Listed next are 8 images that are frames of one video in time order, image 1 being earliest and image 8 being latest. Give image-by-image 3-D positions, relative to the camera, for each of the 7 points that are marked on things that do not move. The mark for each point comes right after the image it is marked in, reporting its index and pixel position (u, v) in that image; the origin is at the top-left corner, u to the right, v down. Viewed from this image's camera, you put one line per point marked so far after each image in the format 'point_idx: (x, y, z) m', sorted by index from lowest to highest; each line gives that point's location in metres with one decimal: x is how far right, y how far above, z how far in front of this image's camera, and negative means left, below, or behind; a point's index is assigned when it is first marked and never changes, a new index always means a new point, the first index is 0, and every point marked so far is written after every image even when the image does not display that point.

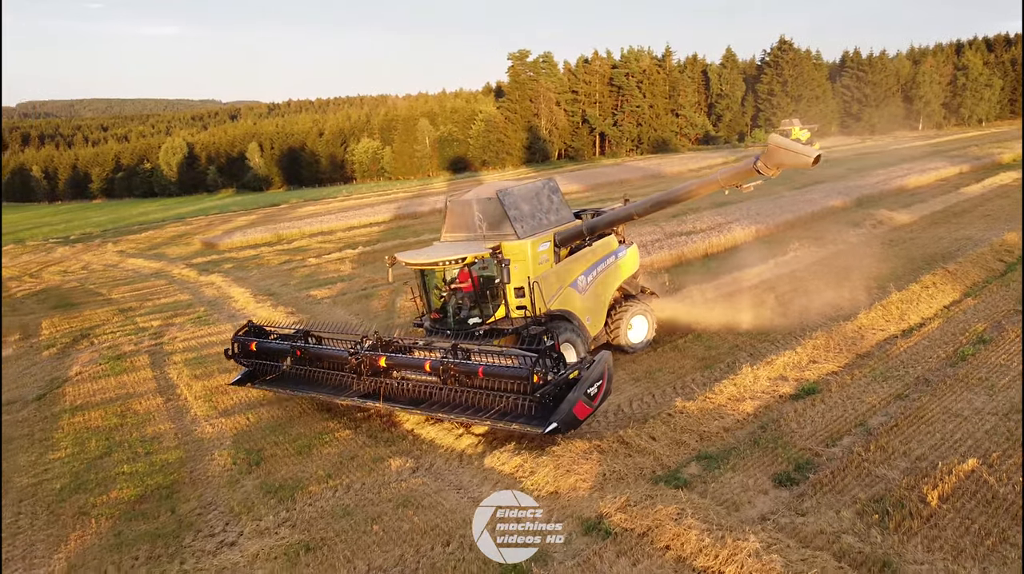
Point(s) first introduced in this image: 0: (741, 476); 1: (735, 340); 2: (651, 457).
0: (+1.7, -1.4, +6.0) m
1: (+2.7, -0.6, +9.7) m
2: (+1.1, -1.4, +6.5) m
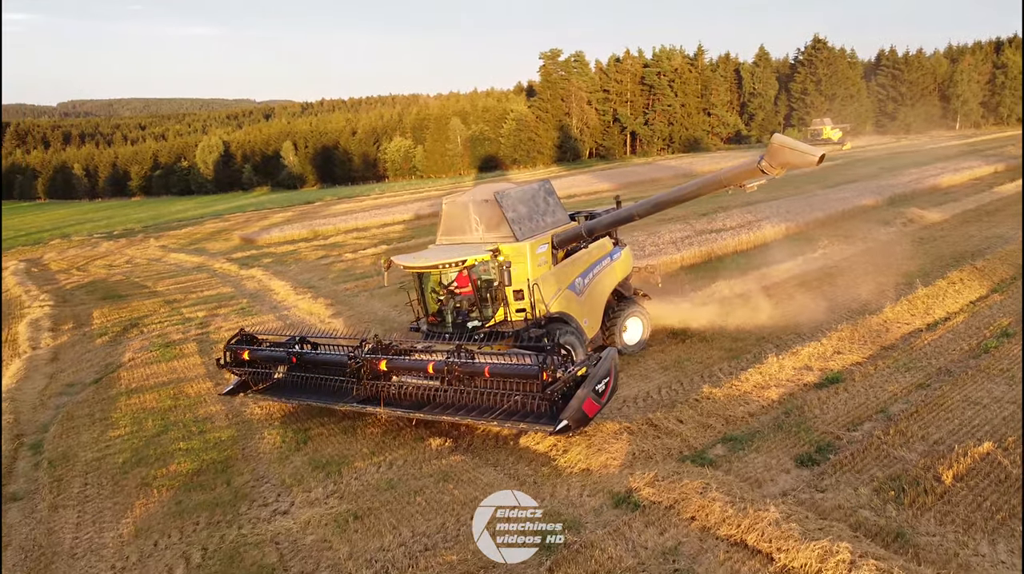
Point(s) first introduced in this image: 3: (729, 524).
0: (+2.0, -1.3, +6.4) m
1: (+3.1, -0.6, +10.0) m
2: (+1.4, -1.3, +6.9) m
3: (+1.4, -1.5, +5.2) m
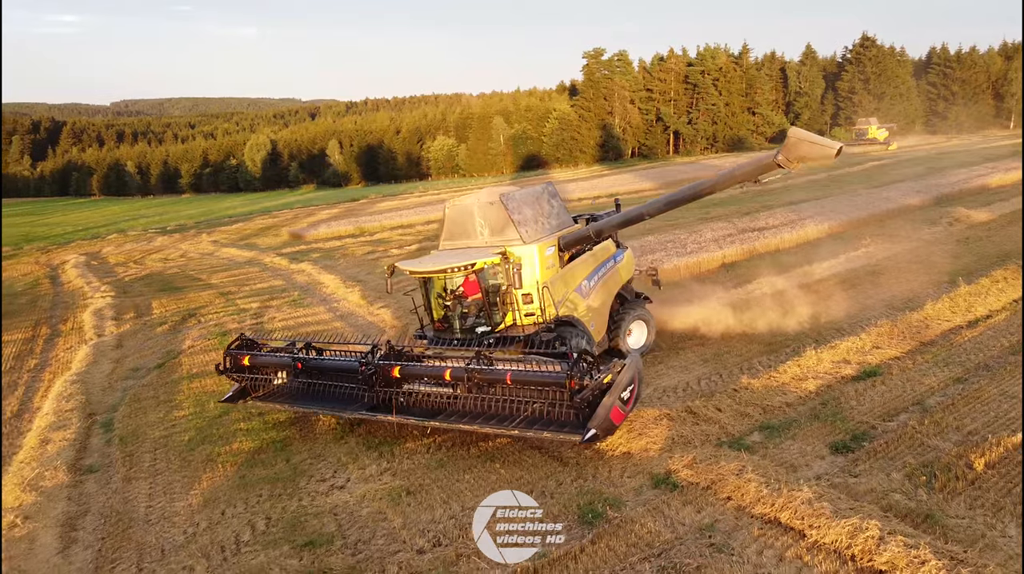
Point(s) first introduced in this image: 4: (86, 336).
0: (+2.3, -1.3, +6.6) m
1: (+3.6, -0.5, +10.2) m
2: (+1.8, -1.2, +7.1) m
3: (+1.7, -1.4, +5.5) m
4: (-7.6, -0.9, +14.7) m
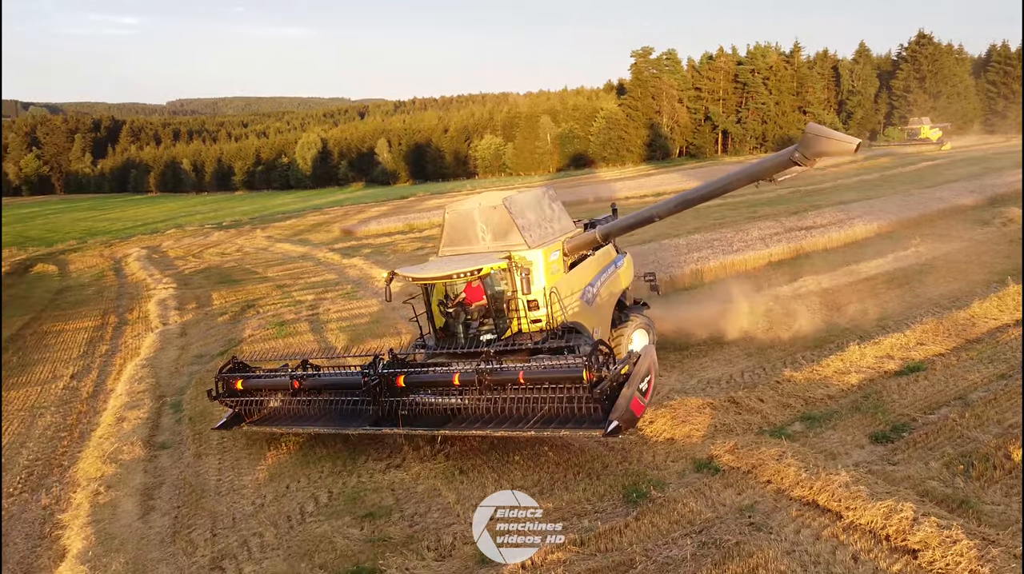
0: (+2.7, -1.2, +6.8) m
1: (+4.2, -0.5, +10.3) m
2: (+2.2, -1.1, +7.3) m
3: (+2.0, -1.4, +5.7) m
4: (-6.8, -0.7, +15.4) m
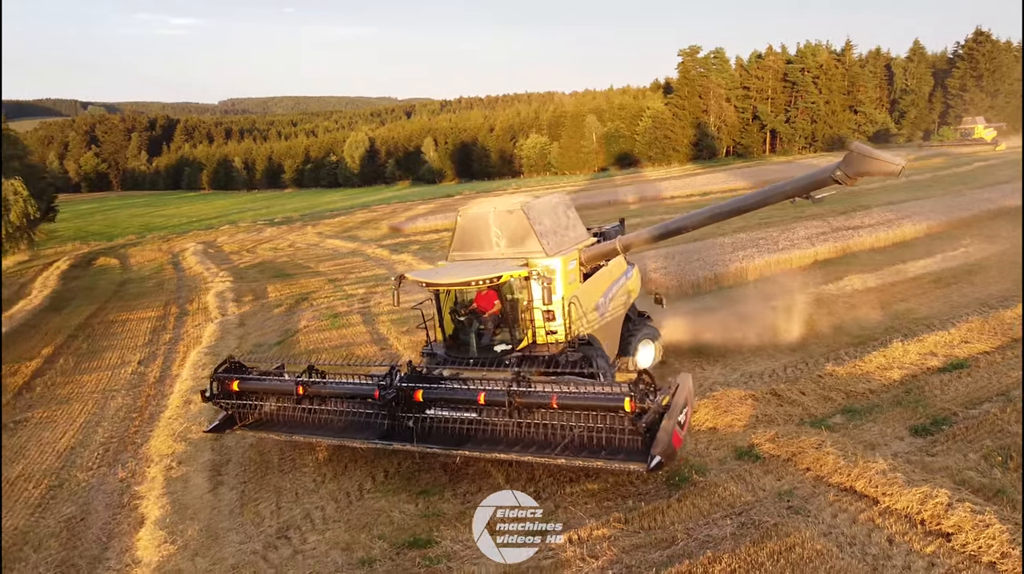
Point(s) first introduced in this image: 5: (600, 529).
0: (+3.1, -1.2, +6.9) m
1: (+4.8, -0.5, +10.4) m
2: (+2.6, -1.1, +7.5) m
3: (+2.4, -1.3, +5.9) m
4: (-5.9, -0.5, +16.0) m
5: (+0.6, -1.7, +5.6) m
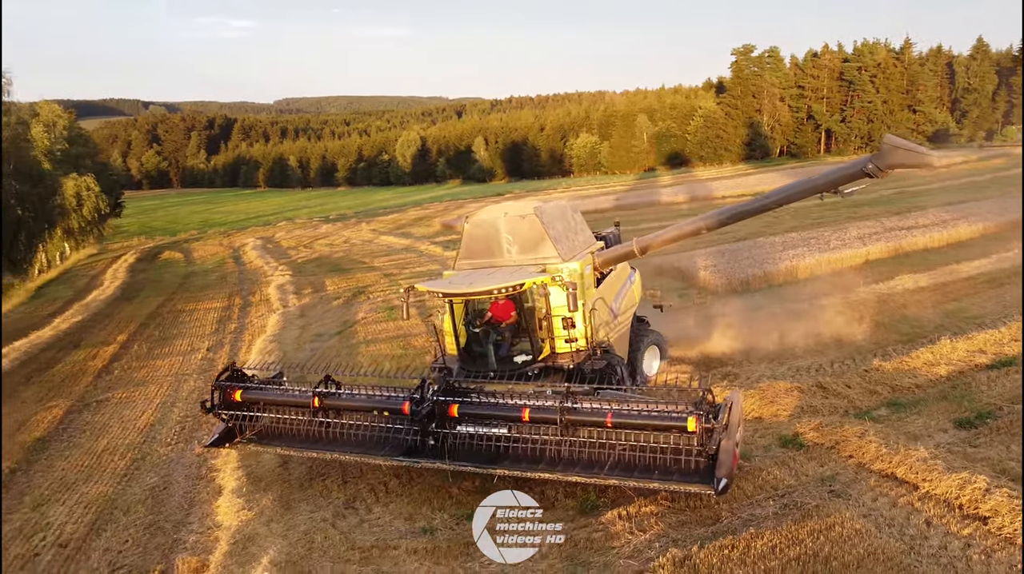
0: (+3.6, -1.1, +7.1) m
1: (+5.5, -0.4, +10.4) m
2: (+3.1, -1.1, +7.7) m
3: (+2.8, -1.3, +6.1) m
4: (-4.9, -0.4, +16.7) m
5: (+1.0, -1.6, +5.9) m
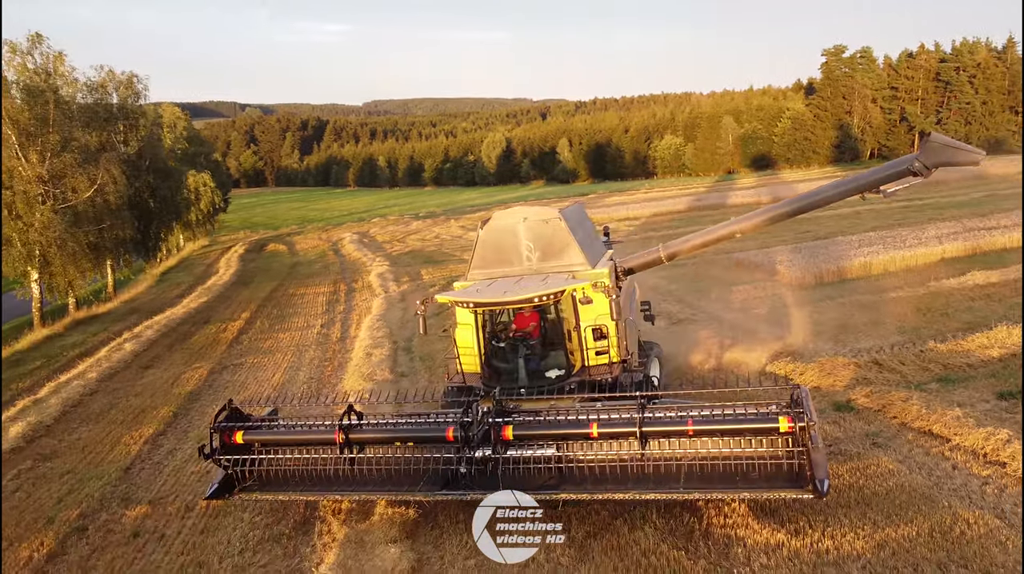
0: (+4.4, -1.0, +7.9) m
1: (+6.6, -0.4, +11.0) m
2: (+4.0, -0.9, +8.5) m
3: (+3.5, -1.1, +7.0) m
4: (-3.1, -0.1, +18.3) m
5: (+1.7, -1.4, +7.0) m
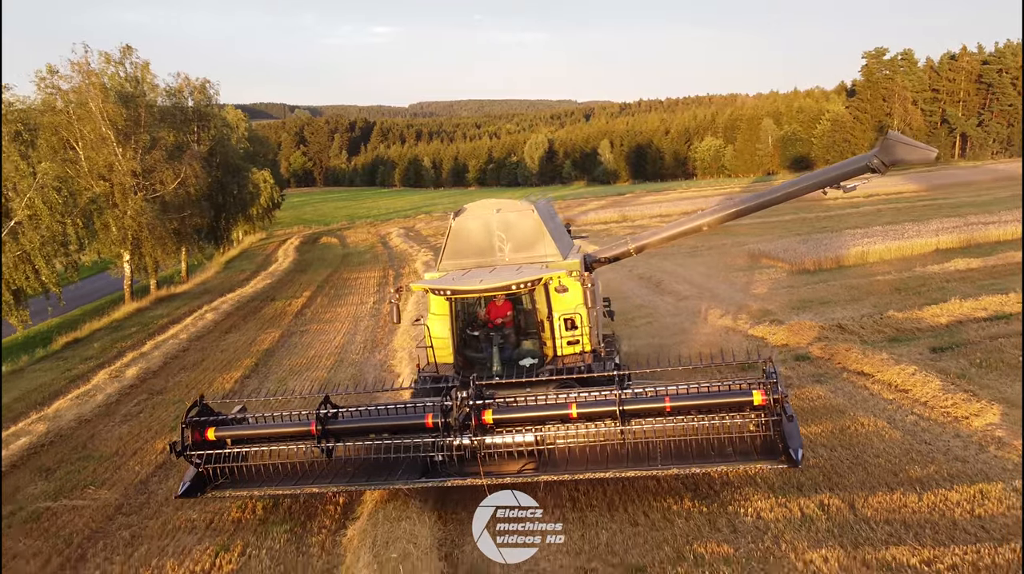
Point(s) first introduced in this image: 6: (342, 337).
0: (+4.6, -0.7, +9.5) m
1: (+7.0, -0.1, +12.5) m
2: (+4.3, -0.6, +10.2) m
3: (+3.7, -0.8, +8.6) m
4: (-2.3, +0.3, +20.3) m
5: (+1.9, -1.1, +8.7) m
6: (-2.8, -0.8, +13.6) m
